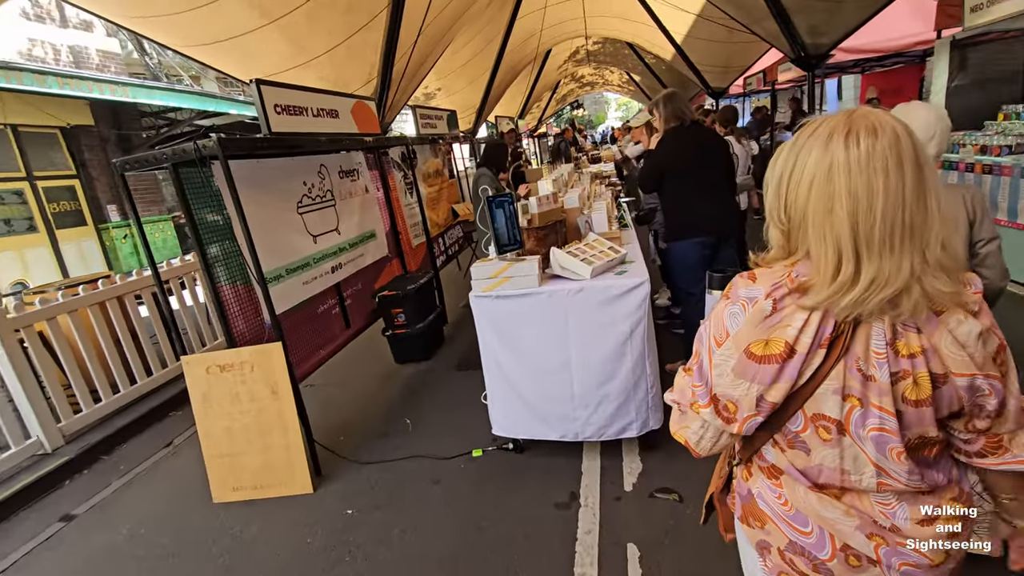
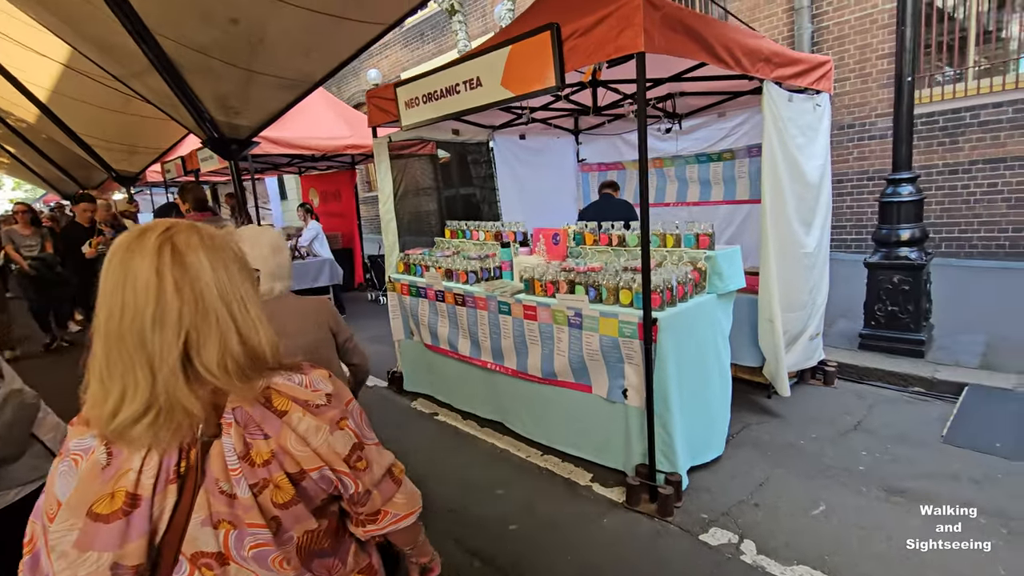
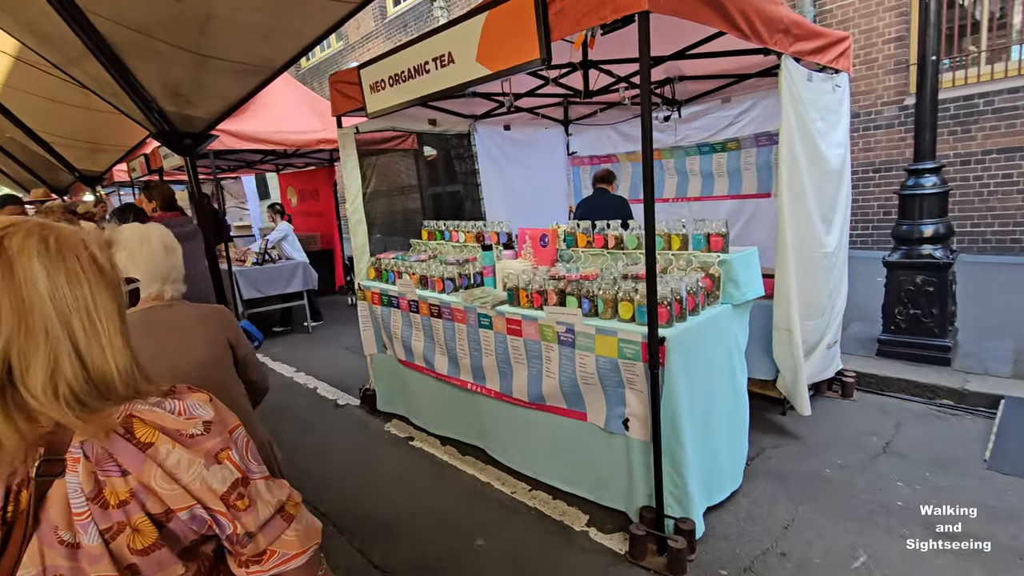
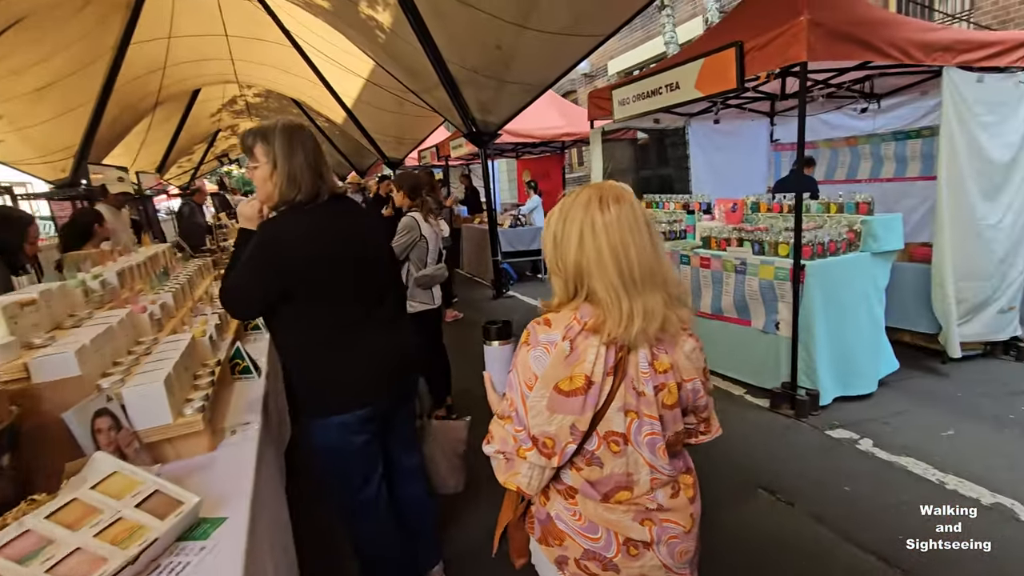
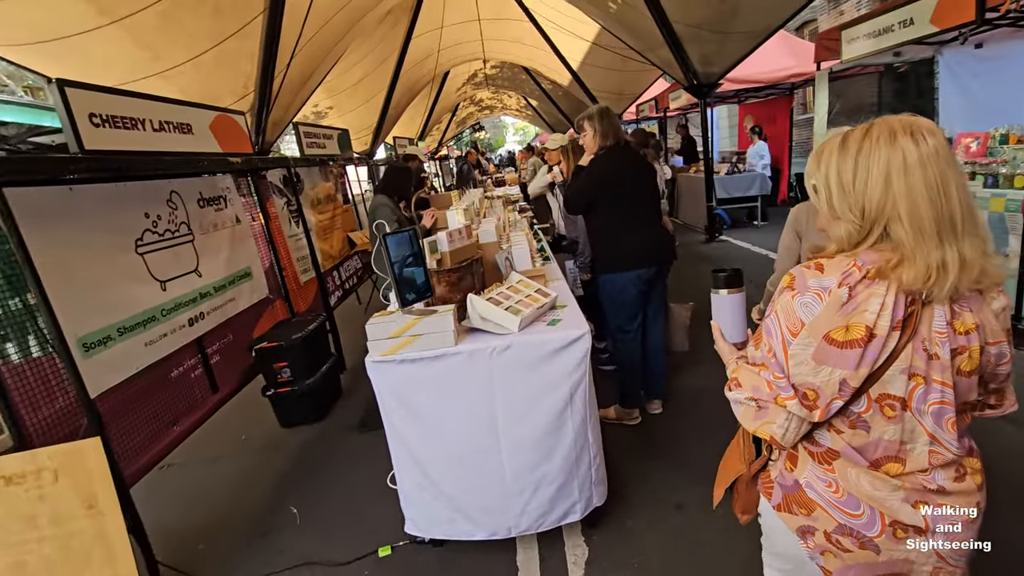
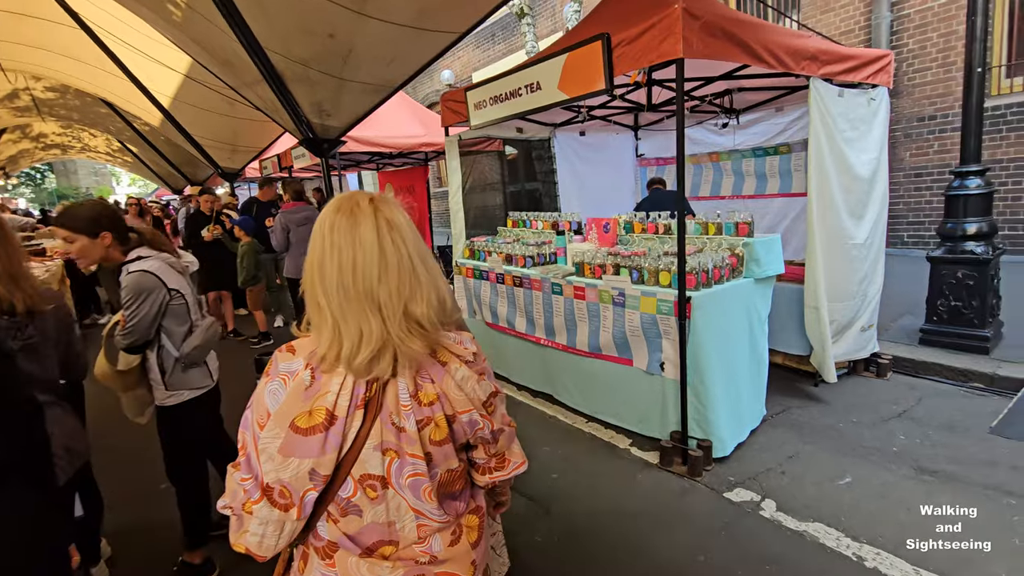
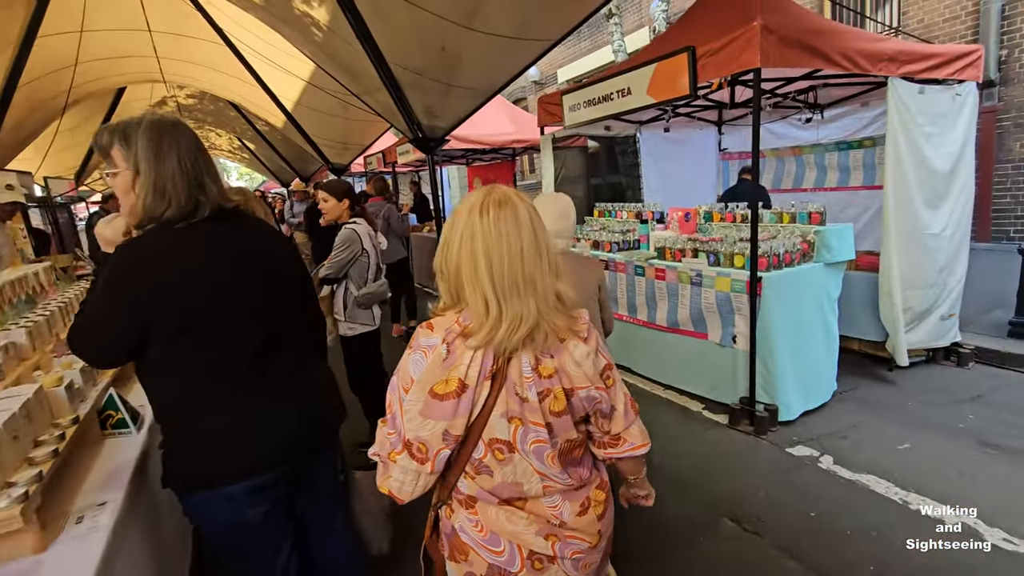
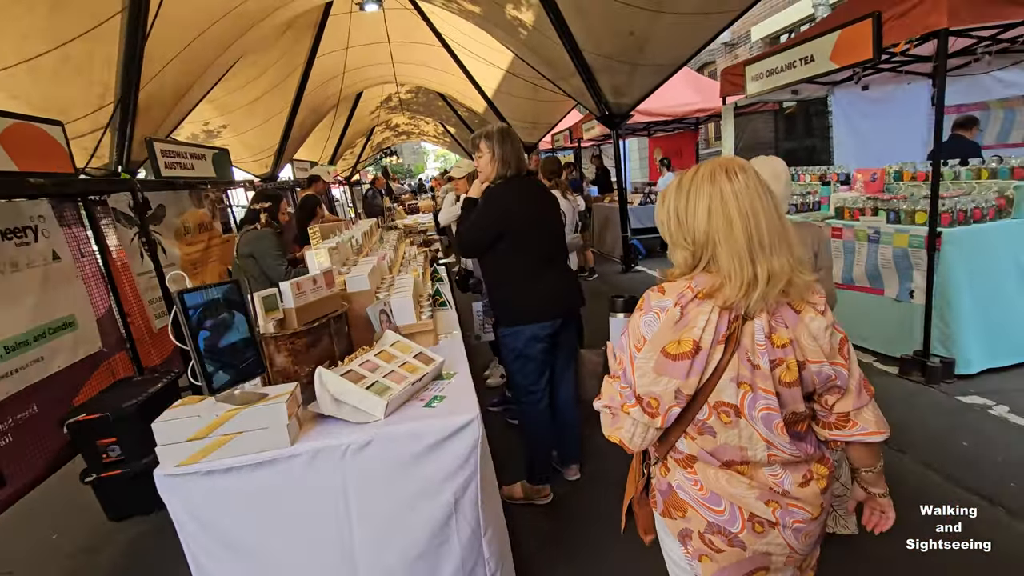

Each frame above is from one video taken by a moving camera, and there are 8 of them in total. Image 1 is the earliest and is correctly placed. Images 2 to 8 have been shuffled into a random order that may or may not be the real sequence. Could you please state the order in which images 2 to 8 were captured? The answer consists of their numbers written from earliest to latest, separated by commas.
5, 8, 4, 7, 6, 2, 3
